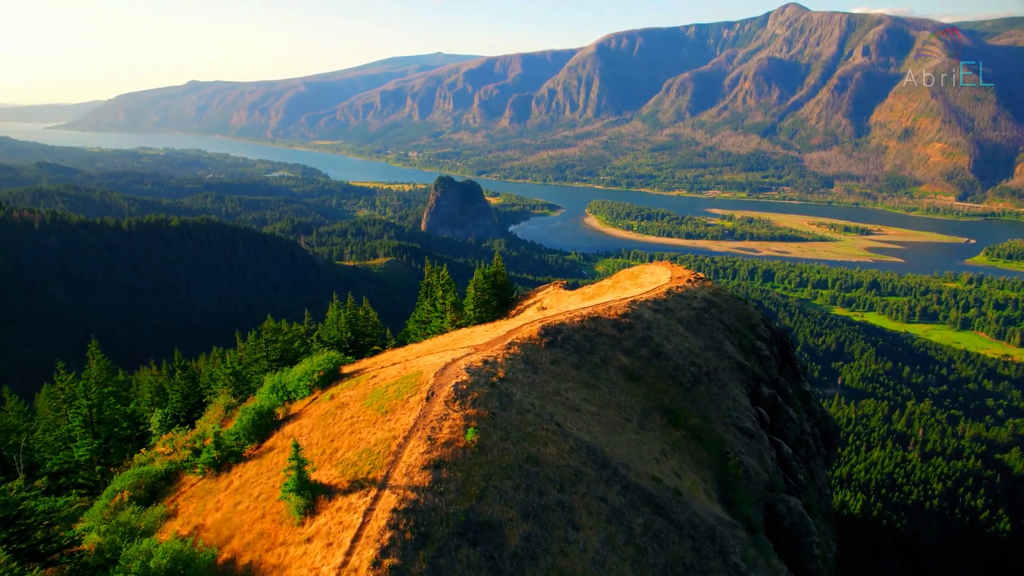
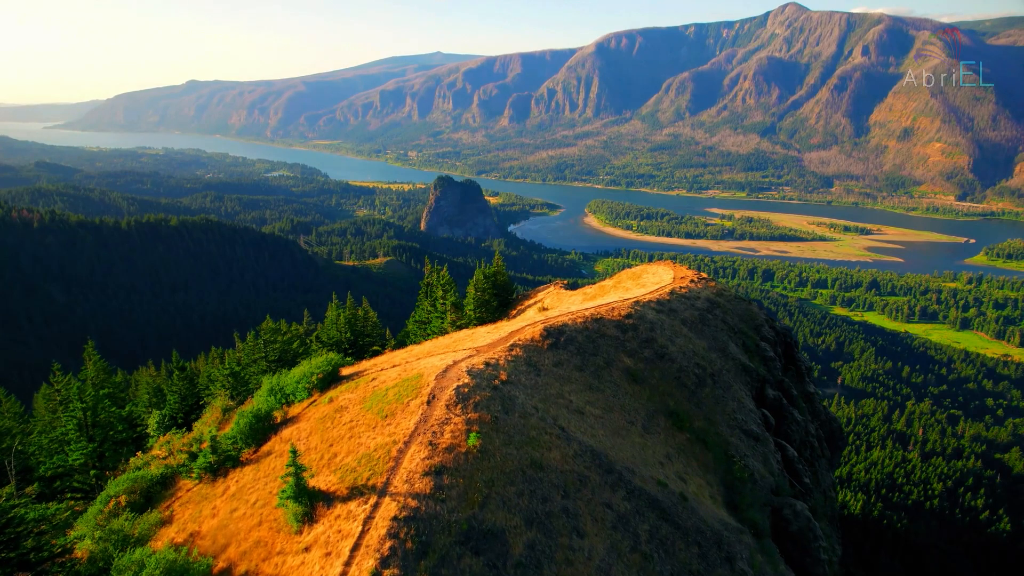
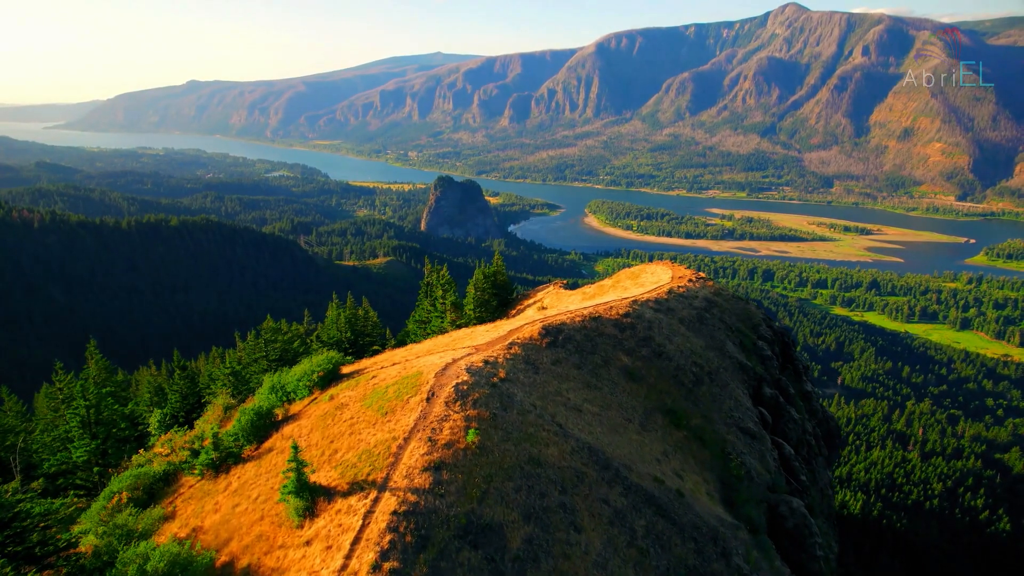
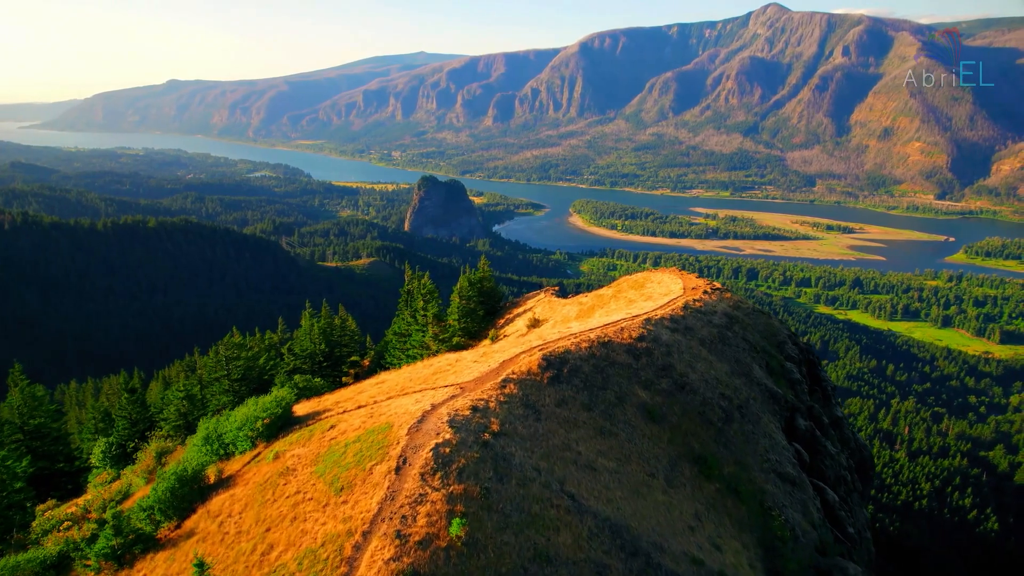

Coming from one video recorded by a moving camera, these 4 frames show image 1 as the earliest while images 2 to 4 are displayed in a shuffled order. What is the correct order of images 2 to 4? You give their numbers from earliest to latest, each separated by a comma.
3, 2, 4
